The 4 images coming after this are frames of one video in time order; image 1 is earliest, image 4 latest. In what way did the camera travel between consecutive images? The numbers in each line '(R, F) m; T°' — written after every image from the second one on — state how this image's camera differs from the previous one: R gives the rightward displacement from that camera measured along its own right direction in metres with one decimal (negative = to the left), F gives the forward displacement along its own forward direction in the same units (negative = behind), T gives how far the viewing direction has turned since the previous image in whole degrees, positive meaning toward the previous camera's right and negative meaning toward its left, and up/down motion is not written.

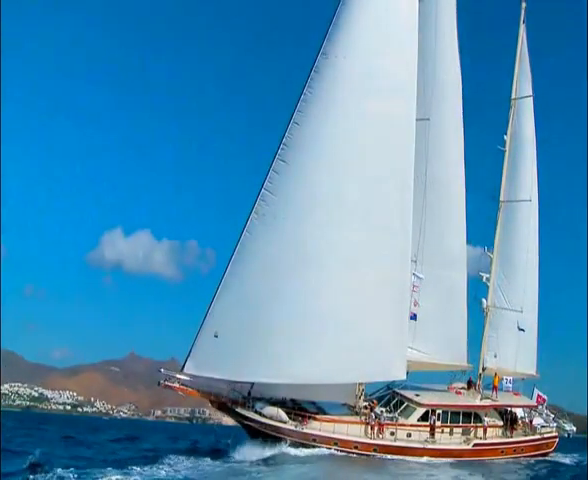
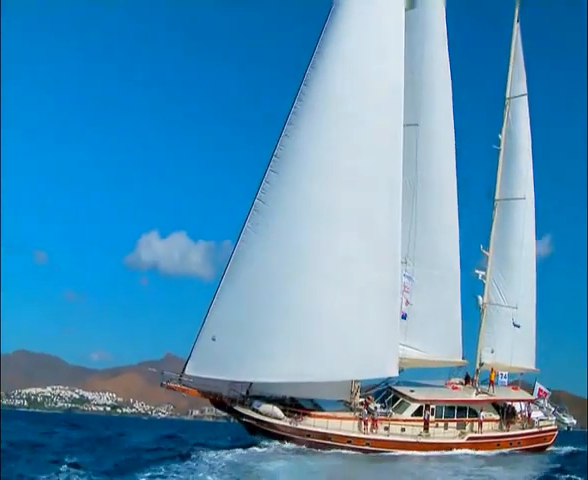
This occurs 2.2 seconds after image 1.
(+0.3, -0.9) m; 0°
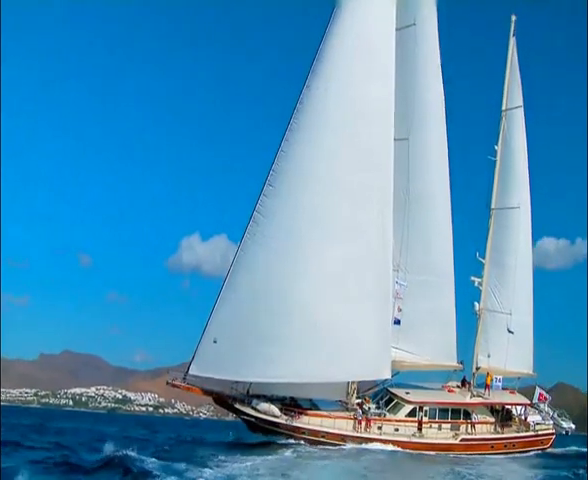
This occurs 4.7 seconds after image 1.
(+0.2, -1.2) m; 0°
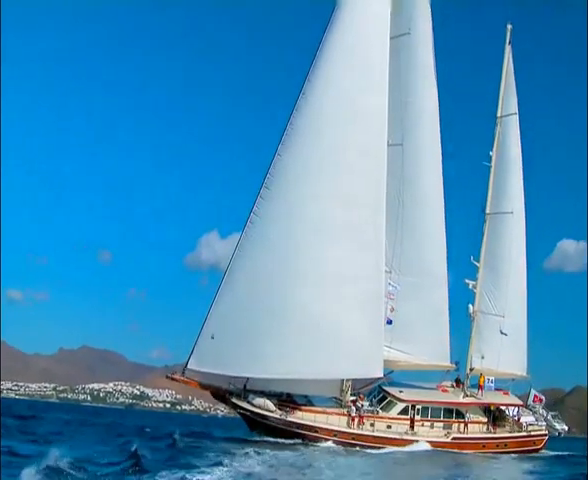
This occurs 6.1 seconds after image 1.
(+0.1, -0.7) m; 0°
